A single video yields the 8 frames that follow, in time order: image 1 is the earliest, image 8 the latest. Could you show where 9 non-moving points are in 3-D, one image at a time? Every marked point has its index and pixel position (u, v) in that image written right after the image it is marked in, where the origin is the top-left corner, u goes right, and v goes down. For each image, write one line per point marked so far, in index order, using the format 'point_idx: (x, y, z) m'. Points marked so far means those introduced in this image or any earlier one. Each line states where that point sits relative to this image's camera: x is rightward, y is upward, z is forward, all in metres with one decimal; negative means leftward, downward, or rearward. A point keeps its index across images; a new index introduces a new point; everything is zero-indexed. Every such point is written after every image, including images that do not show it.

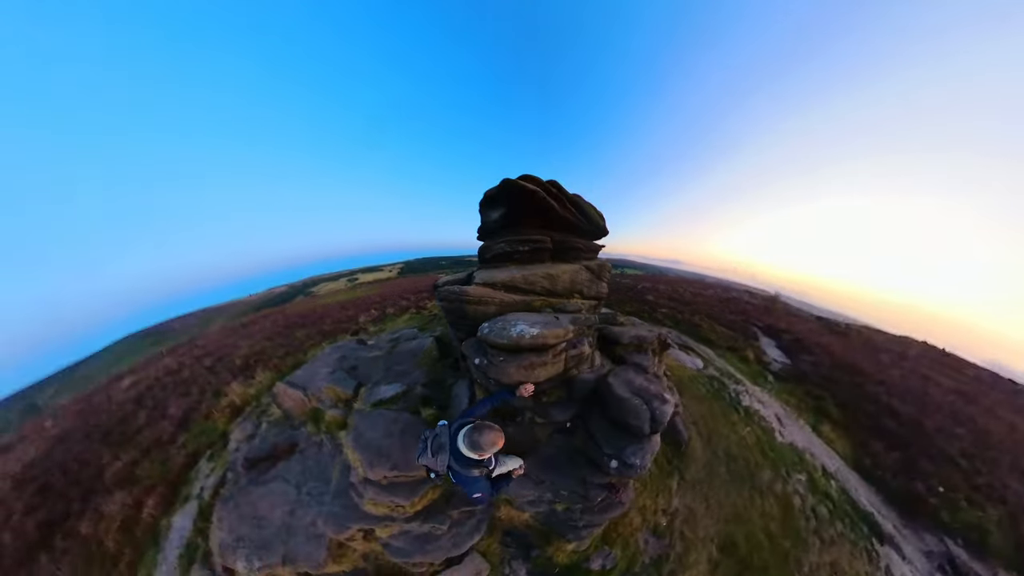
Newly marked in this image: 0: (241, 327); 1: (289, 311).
0: (-16.0, -2.3, +18.4) m
1: (-13.6, -1.5, +18.8) m
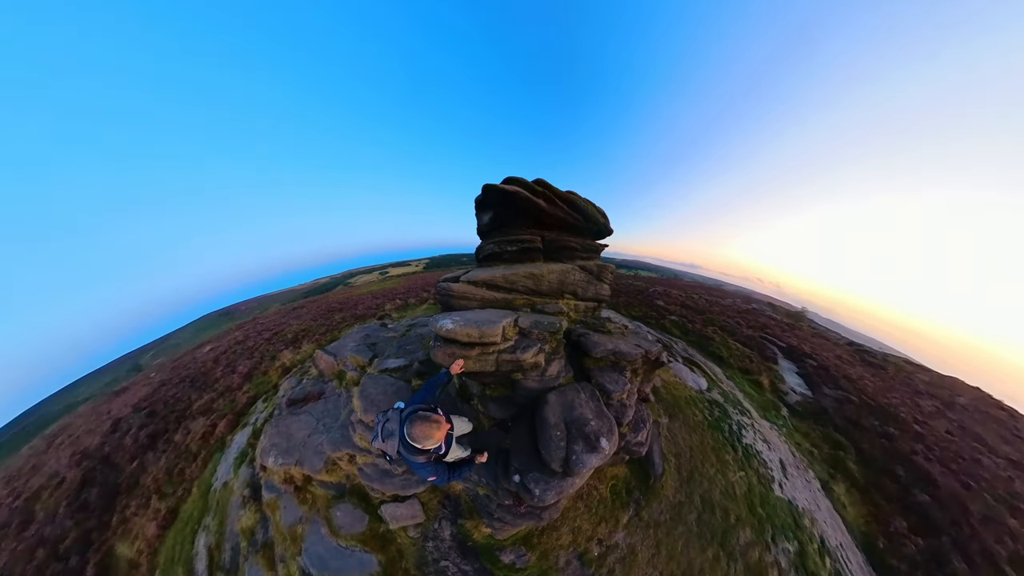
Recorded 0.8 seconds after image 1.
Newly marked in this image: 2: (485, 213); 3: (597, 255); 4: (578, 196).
0: (-15.2, -1.5, +21.6) m
1: (-12.7, -0.8, +21.6) m
2: (-1.3, +2.6, +11.1) m
3: (+3.3, +1.2, +12.9) m
4: (+2.0, +3.5, +11.6) m
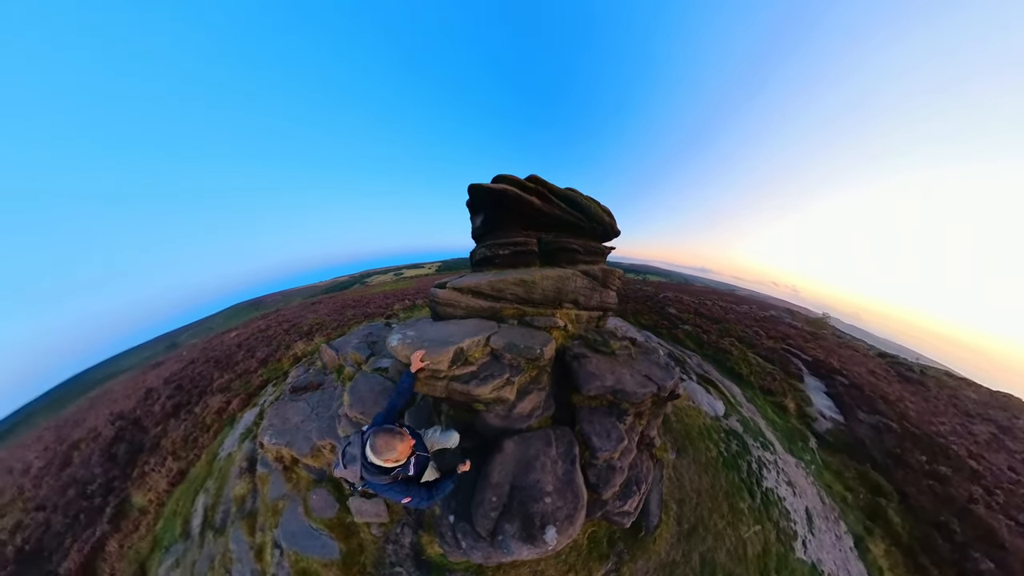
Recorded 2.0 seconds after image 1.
0: (-14.5, -1.2, +22.6) m
1: (-11.9, -0.7, +22.5) m
2: (-1.2, +2.5, +11.2) m
3: (+3.4, +0.8, +12.6) m
4: (+2.1, +3.2, +11.5) m
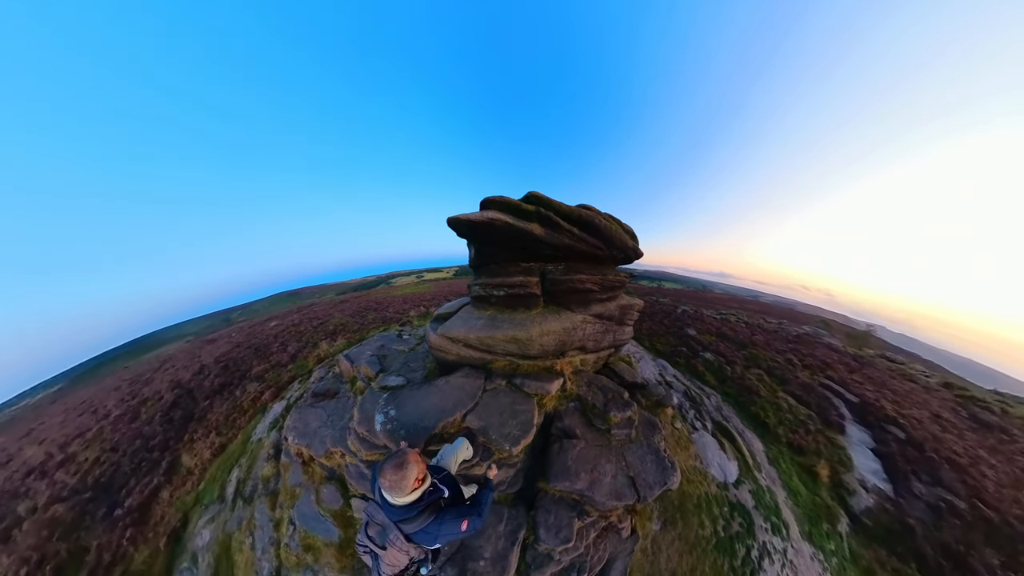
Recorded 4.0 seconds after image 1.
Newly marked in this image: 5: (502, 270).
0: (-12.9, -1.0, +23.8) m
1: (-10.4, -0.6, +23.3) m
2: (-0.9, +1.6, +10.7) m
3: (+3.7, -0.2, +11.7) m
4: (+2.4, +2.2, +10.6) m
5: (-0.3, +0.1, +10.8) m
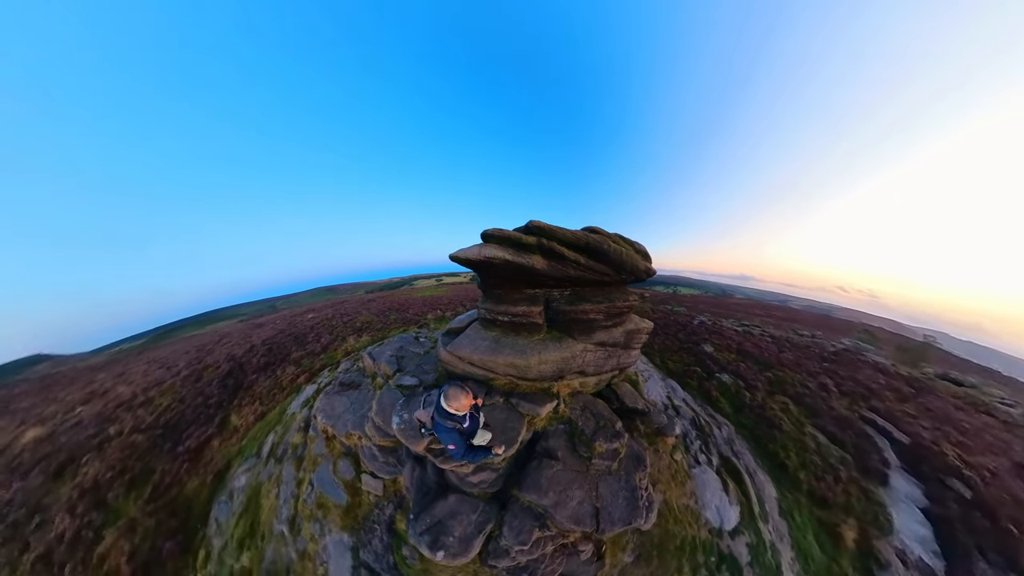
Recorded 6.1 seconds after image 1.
0: (-11.4, -0.9, +25.1) m
1: (-8.9, -0.6, +24.3) m
2: (-0.9, +1.2, +10.6) m
3: (+3.7, -0.8, +11.1) m
4: (+2.4, +1.6, +10.1) m
5: (-0.3, -0.3, +10.7) m
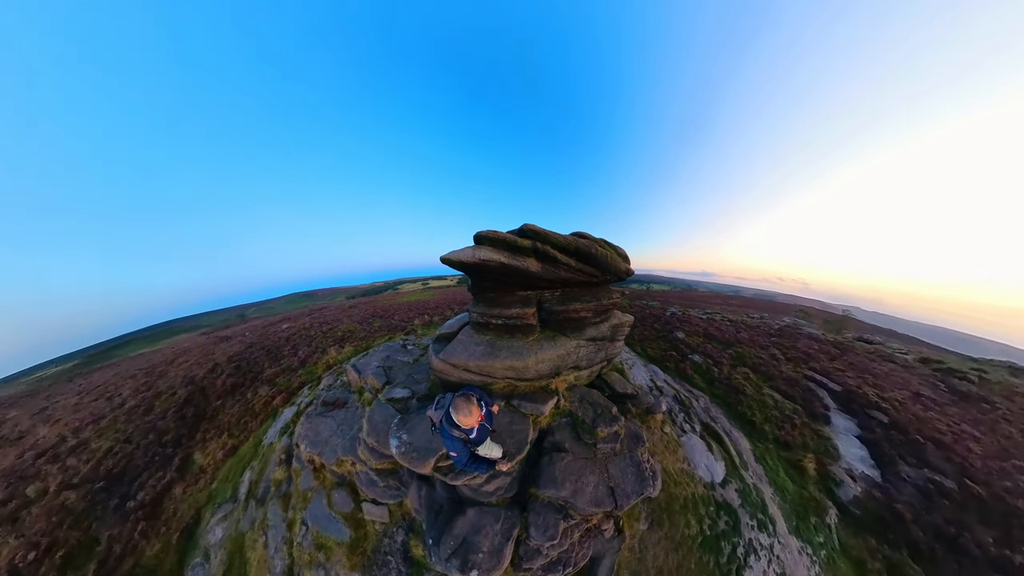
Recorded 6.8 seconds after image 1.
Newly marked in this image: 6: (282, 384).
0: (-12.7, -1.4, +24.6) m
1: (-10.1, -1.0, +24.0) m
2: (-1.1, +1.0, +11.1) m
3: (+3.6, -0.8, +12.0) m
4: (+2.3, +1.6, +10.9) m
5: (-0.4, -0.5, +11.2) m
6: (-13.2, -5.8, +18.6) m
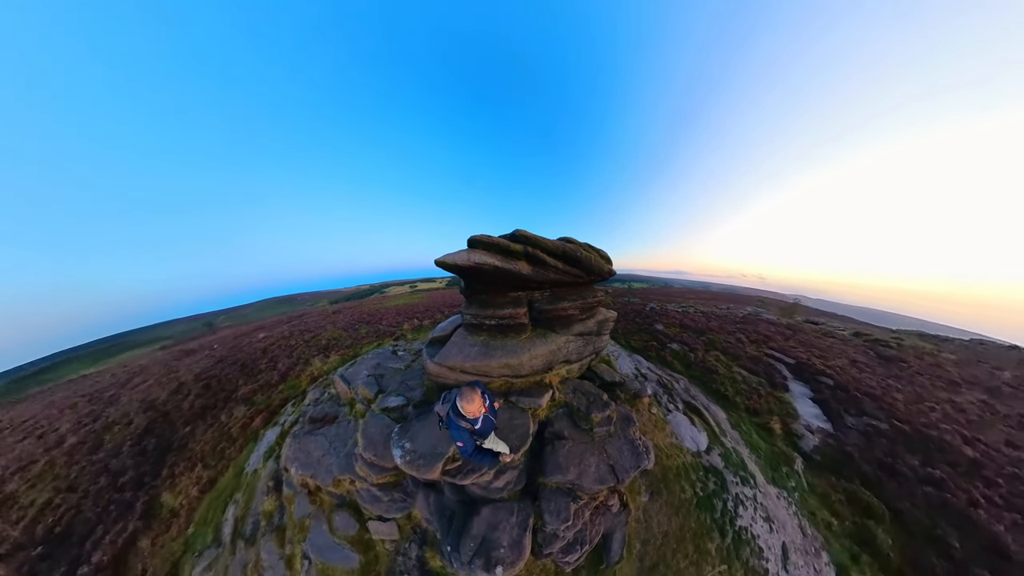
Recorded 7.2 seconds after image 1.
0: (-13.7, -1.7, +24.3) m
1: (-11.2, -1.2, +23.9) m
2: (-1.3, +0.9, +11.6) m
3: (+3.4, -0.8, +12.8) m
4: (+2.1, +1.5, +11.6) m
5: (-0.6, -0.6, +11.8) m
6: (-13.7, -6.2, +18.3) m
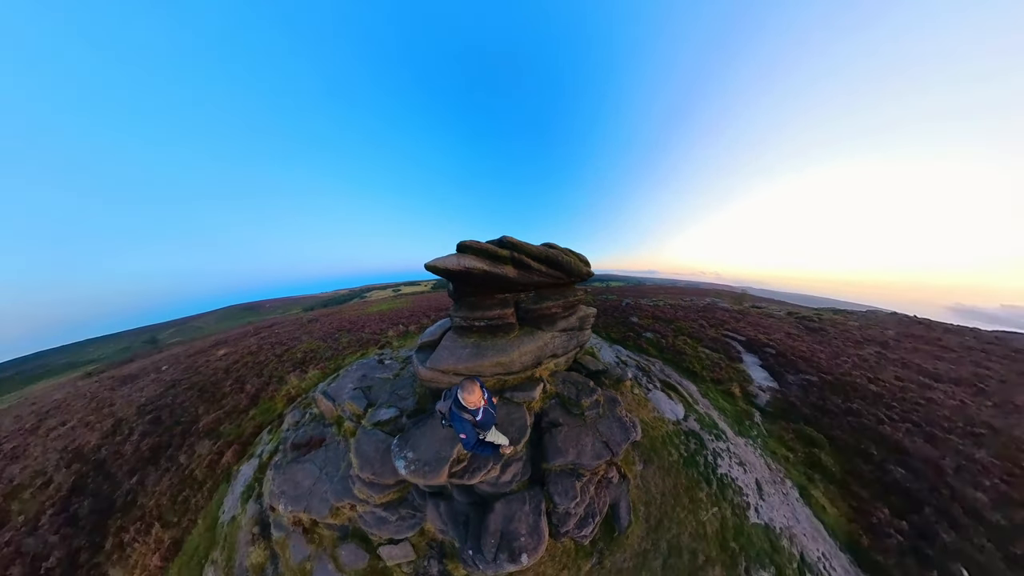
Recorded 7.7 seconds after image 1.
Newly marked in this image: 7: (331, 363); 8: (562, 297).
0: (-15.2, -2.2, +23.5) m
1: (-12.6, -1.7, +23.4) m
2: (-1.6, +0.8, +12.1) m
3: (+2.9, -0.8, +13.8) m
4: (+1.7, +1.5, +12.4) m
5: (-0.9, -0.7, +12.3) m
6: (-14.5, -6.7, +17.6) m
7: (-10.8, -3.9, +19.0) m
8: (+2.3, -0.3, +13.5) m
